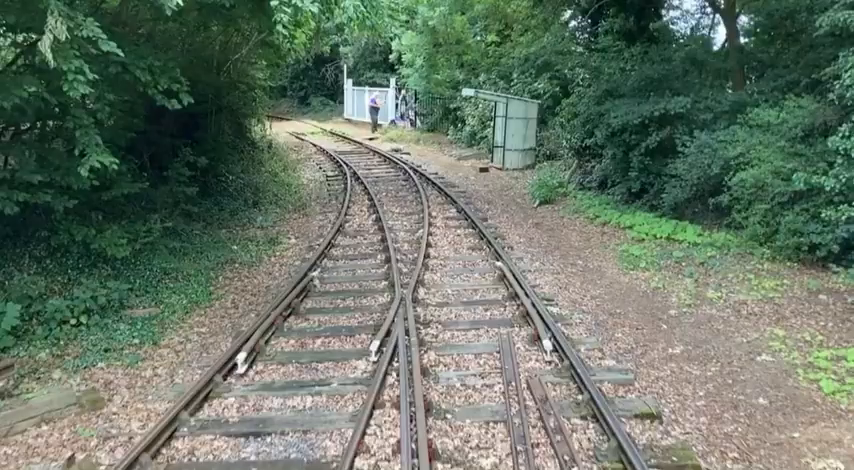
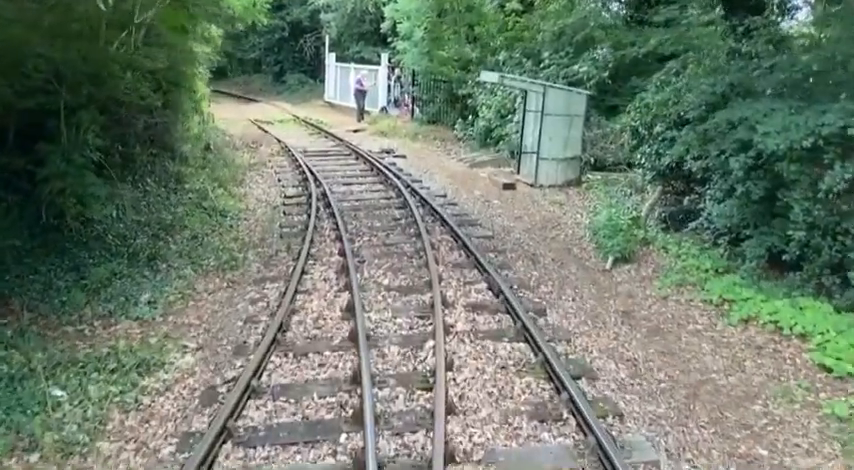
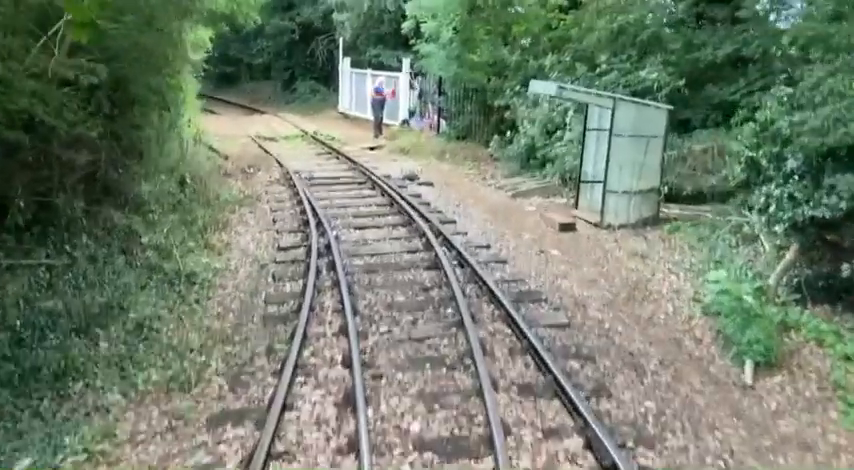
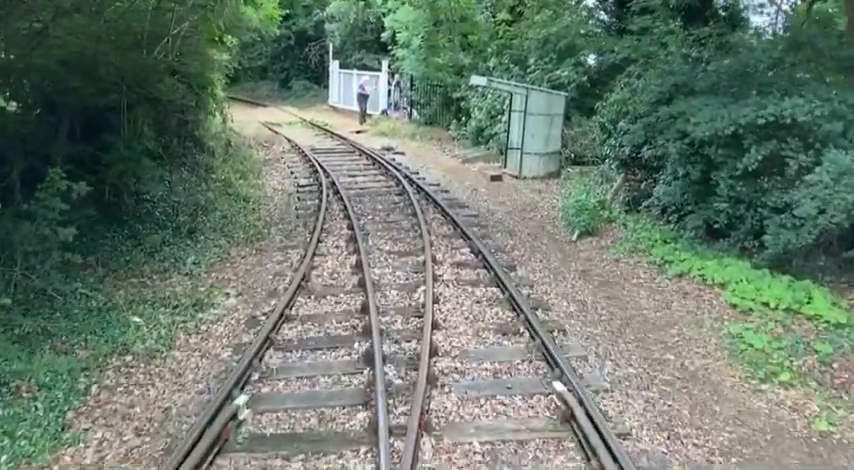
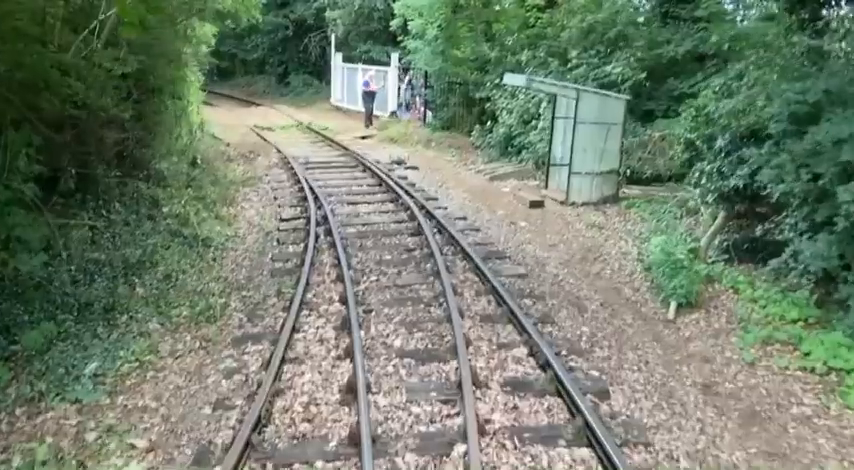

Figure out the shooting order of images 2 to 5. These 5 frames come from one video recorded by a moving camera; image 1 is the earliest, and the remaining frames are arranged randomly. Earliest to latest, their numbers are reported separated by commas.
4, 2, 5, 3
